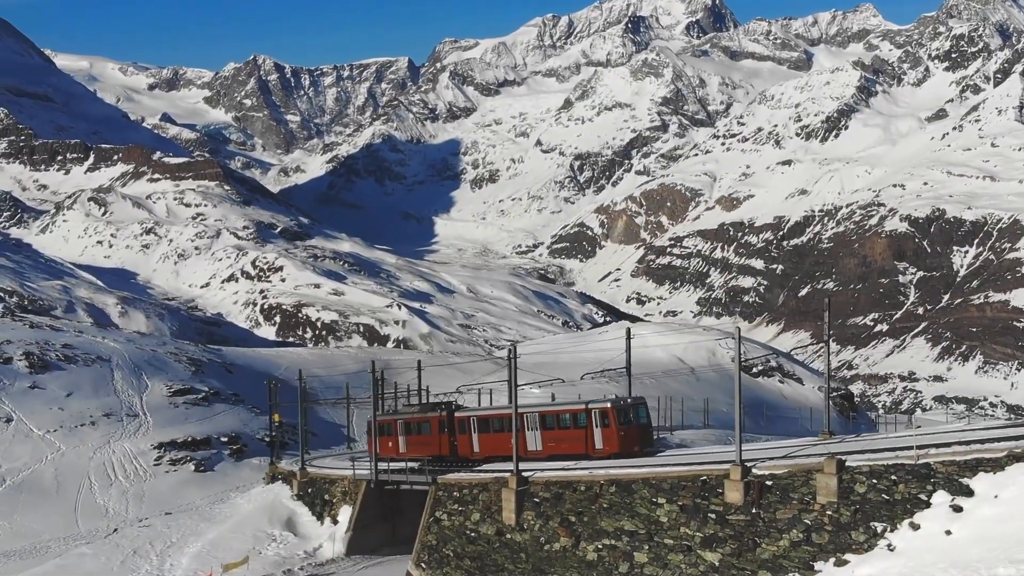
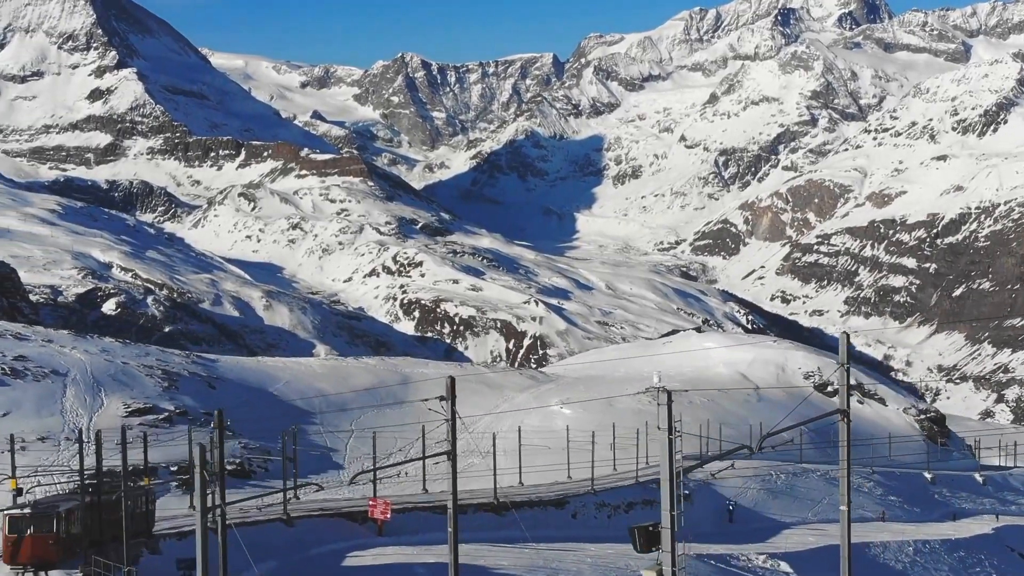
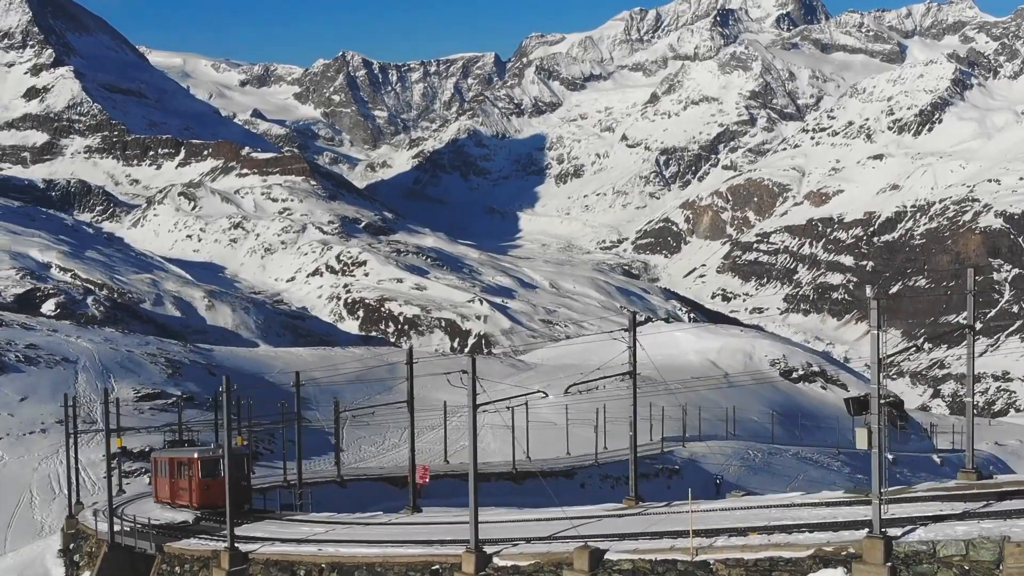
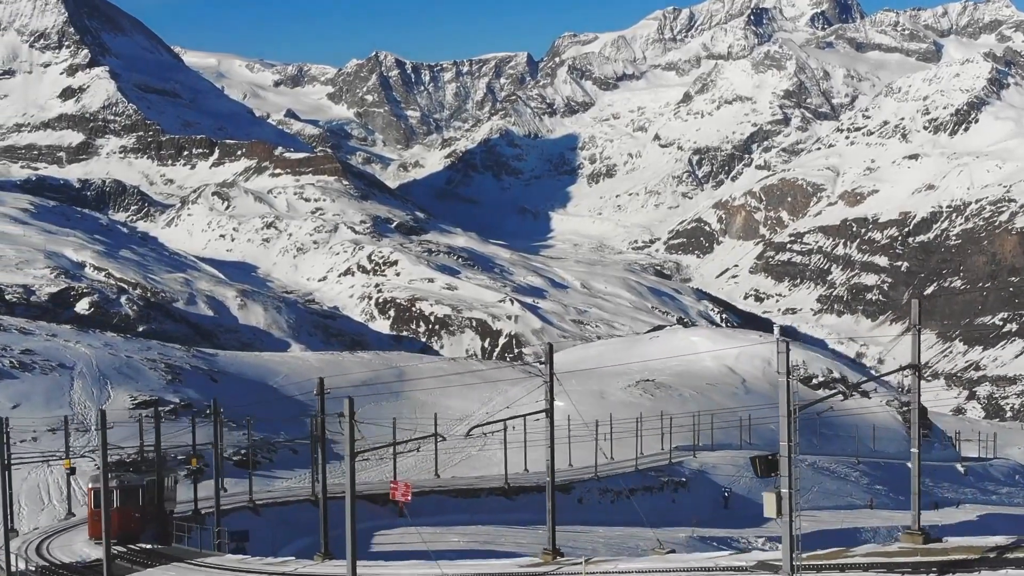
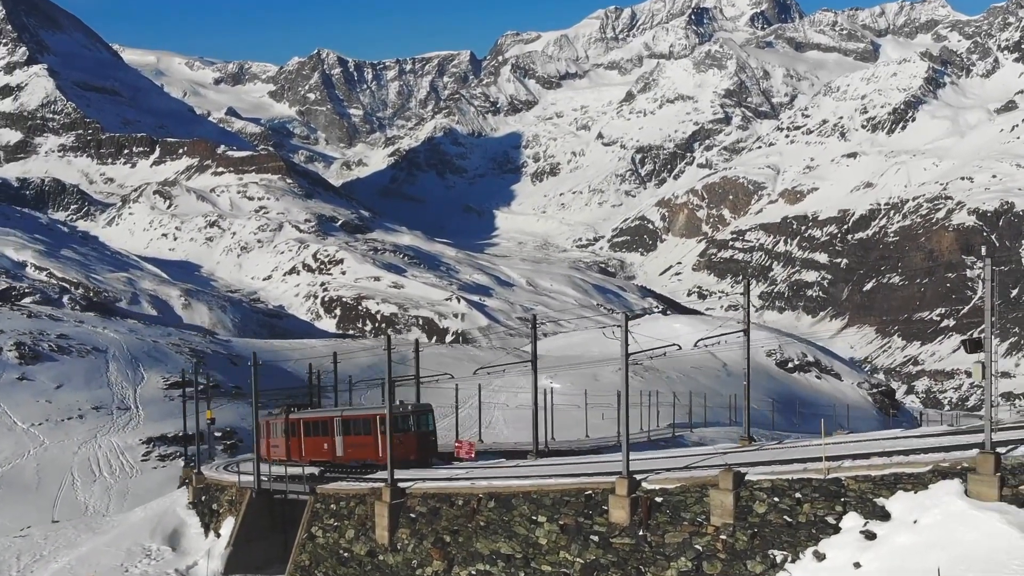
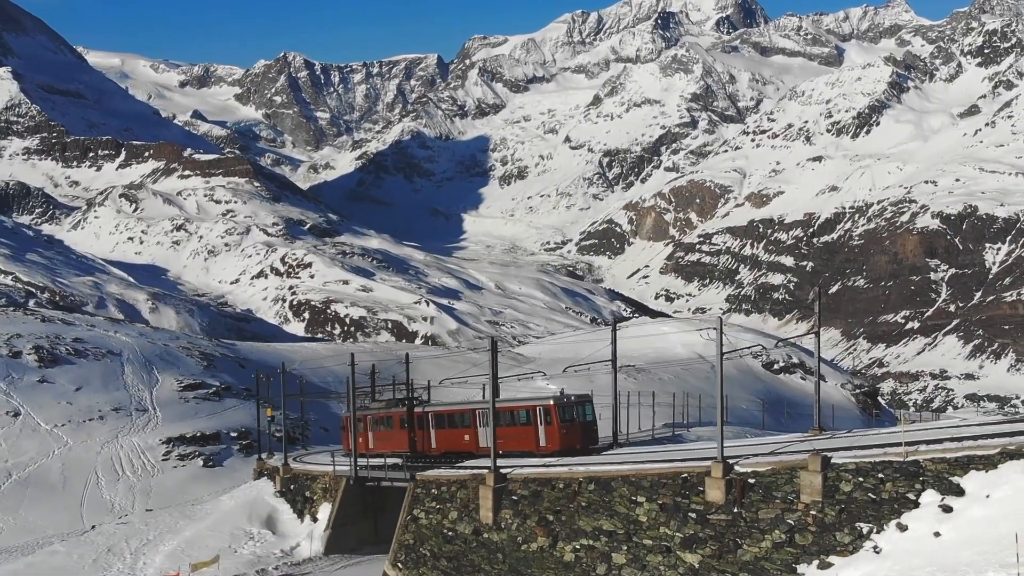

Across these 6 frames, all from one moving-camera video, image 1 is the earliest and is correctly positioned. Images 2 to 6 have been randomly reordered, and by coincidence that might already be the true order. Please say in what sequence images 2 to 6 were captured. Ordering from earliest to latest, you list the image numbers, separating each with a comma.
6, 5, 3, 4, 2
